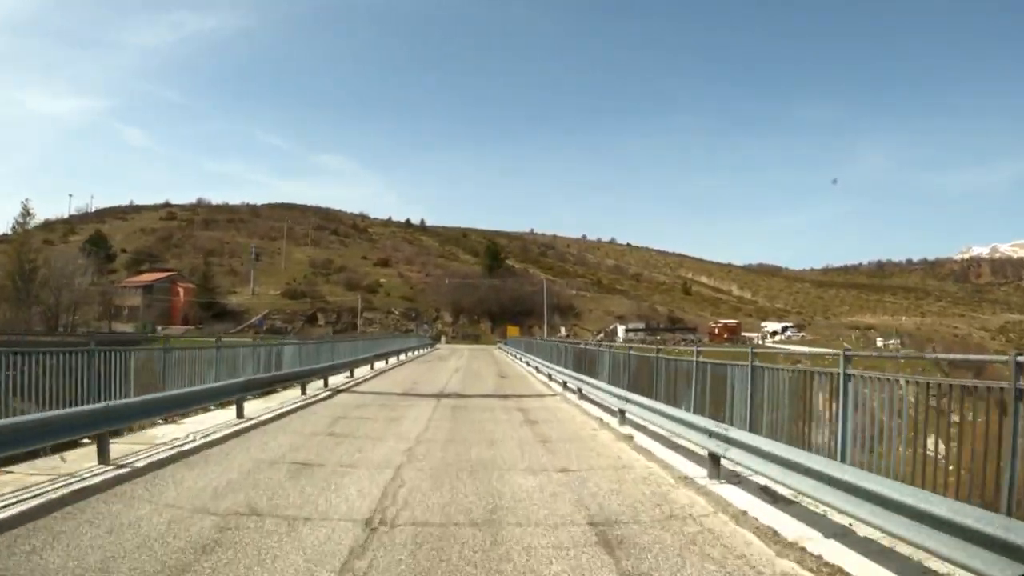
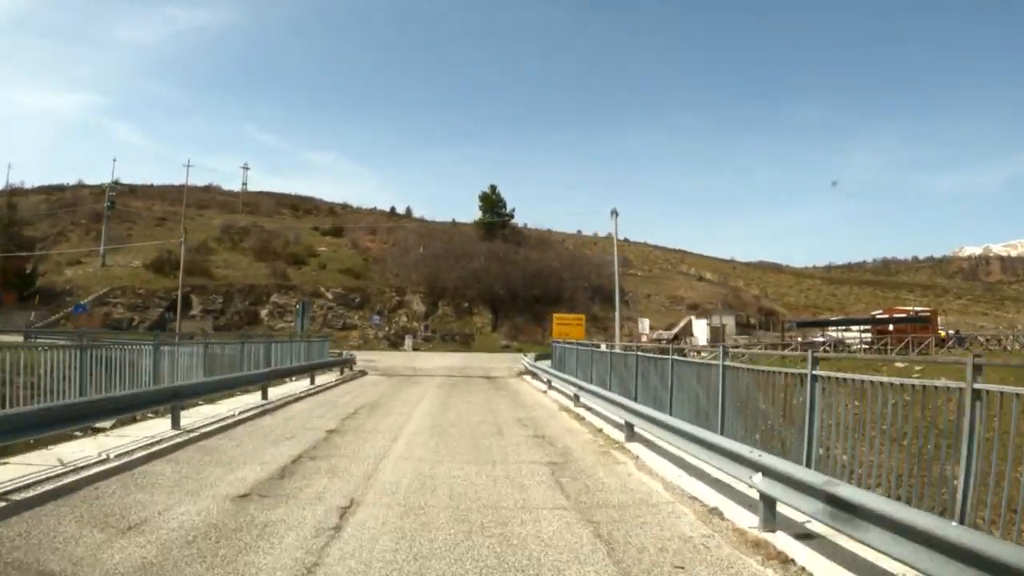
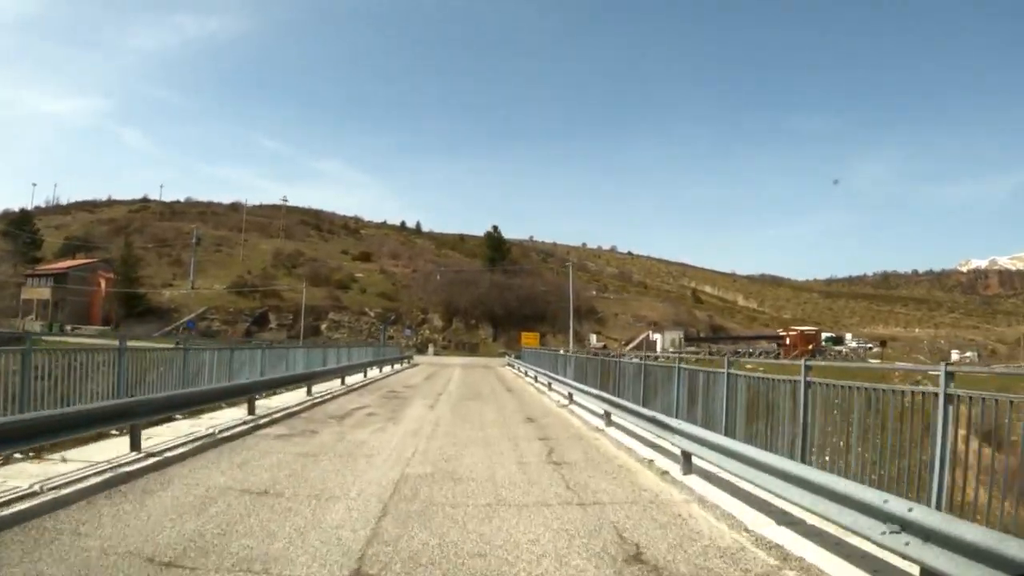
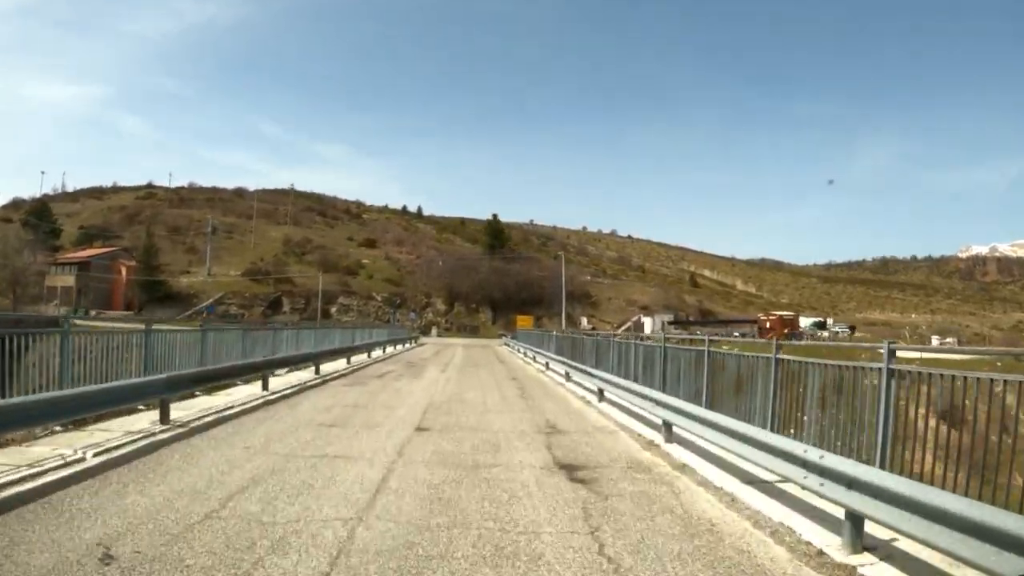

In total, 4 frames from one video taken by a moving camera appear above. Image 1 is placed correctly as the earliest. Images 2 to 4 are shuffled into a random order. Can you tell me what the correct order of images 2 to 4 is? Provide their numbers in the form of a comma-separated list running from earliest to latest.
4, 3, 2
